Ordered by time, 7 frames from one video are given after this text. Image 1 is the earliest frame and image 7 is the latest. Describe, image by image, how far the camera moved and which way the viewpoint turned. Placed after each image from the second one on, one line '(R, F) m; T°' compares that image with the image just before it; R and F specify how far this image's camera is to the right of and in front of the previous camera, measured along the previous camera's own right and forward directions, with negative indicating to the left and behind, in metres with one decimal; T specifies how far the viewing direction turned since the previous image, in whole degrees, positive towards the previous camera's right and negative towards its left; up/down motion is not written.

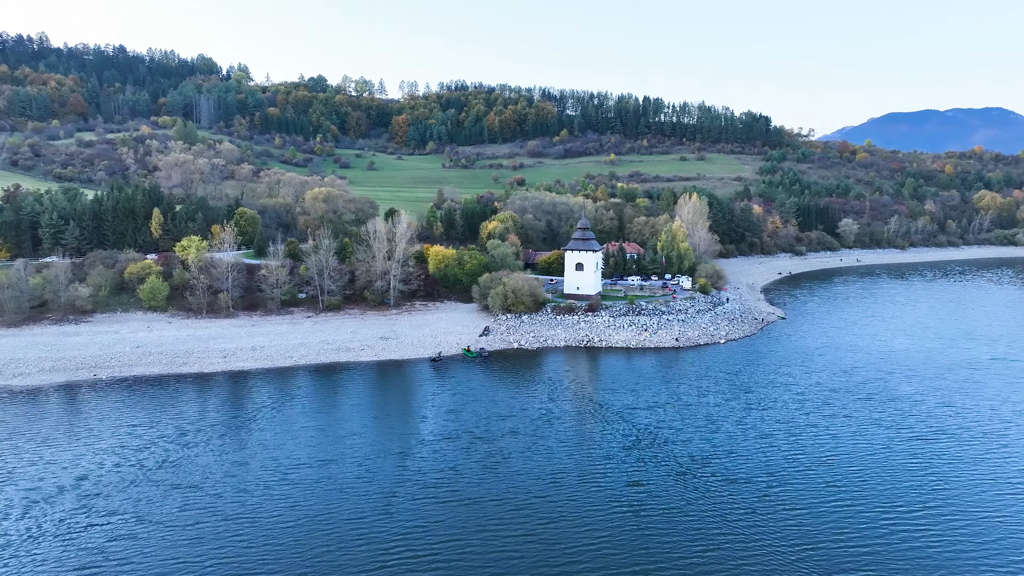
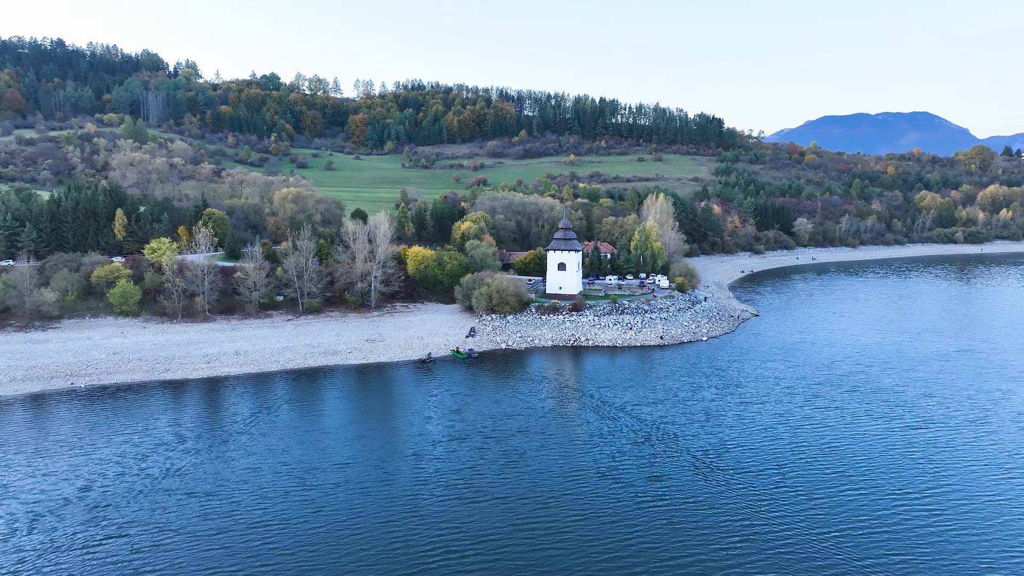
(-2.3, -0.1) m; +4°
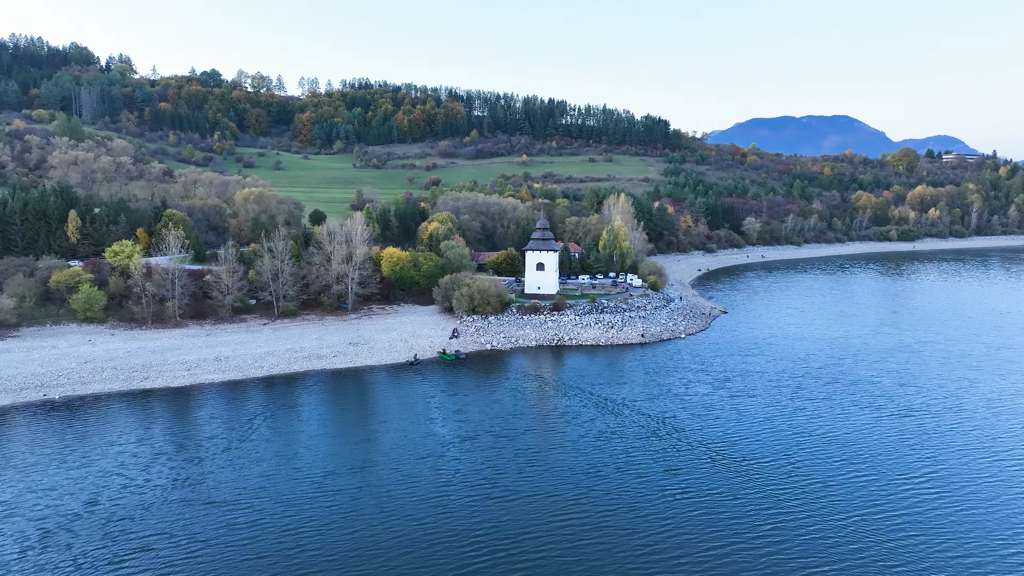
(-2.7, 0.0) m; +5°
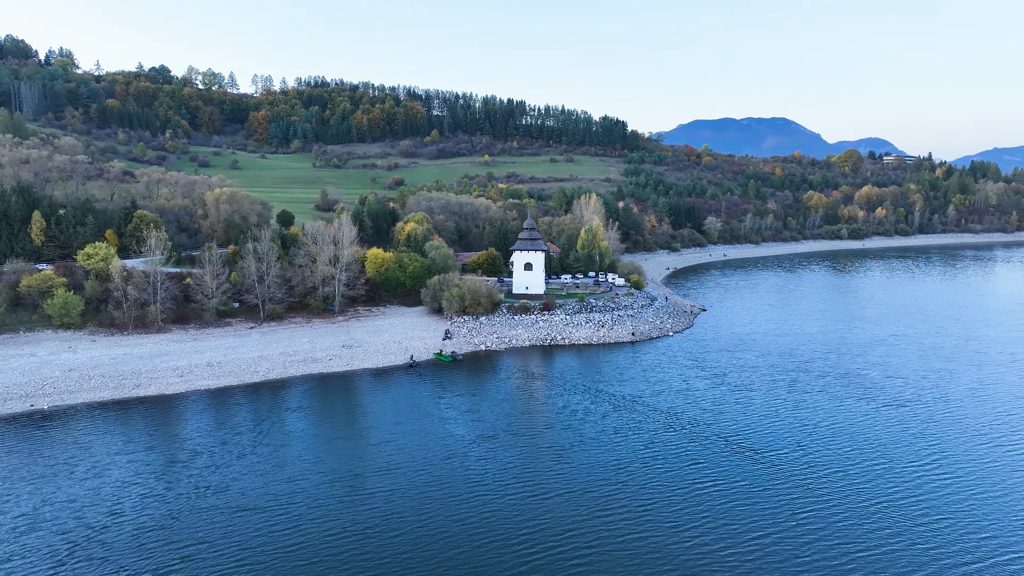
(-2.7, -0.1) m; +4°
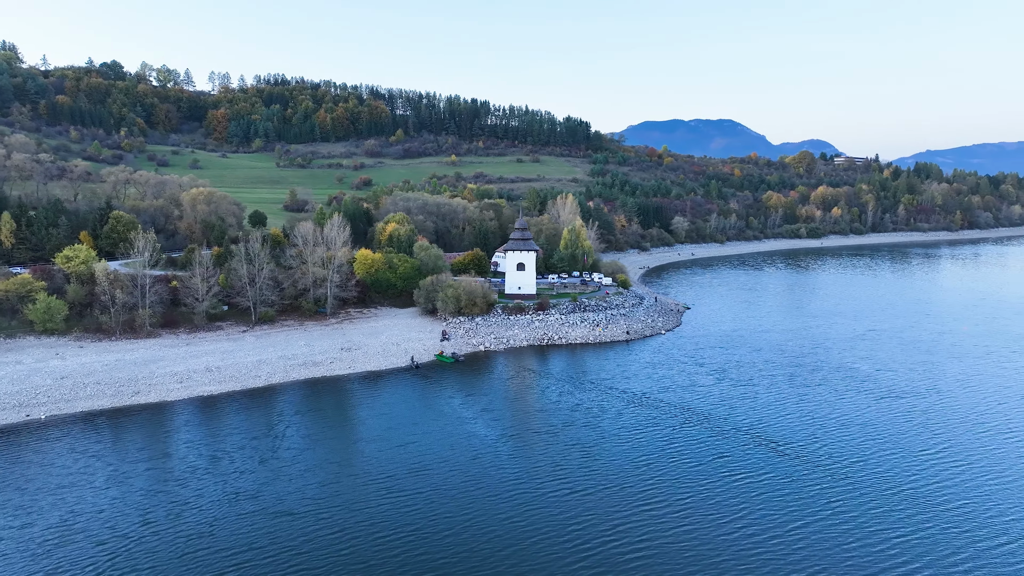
(-2.7, -0.1) m; +4°
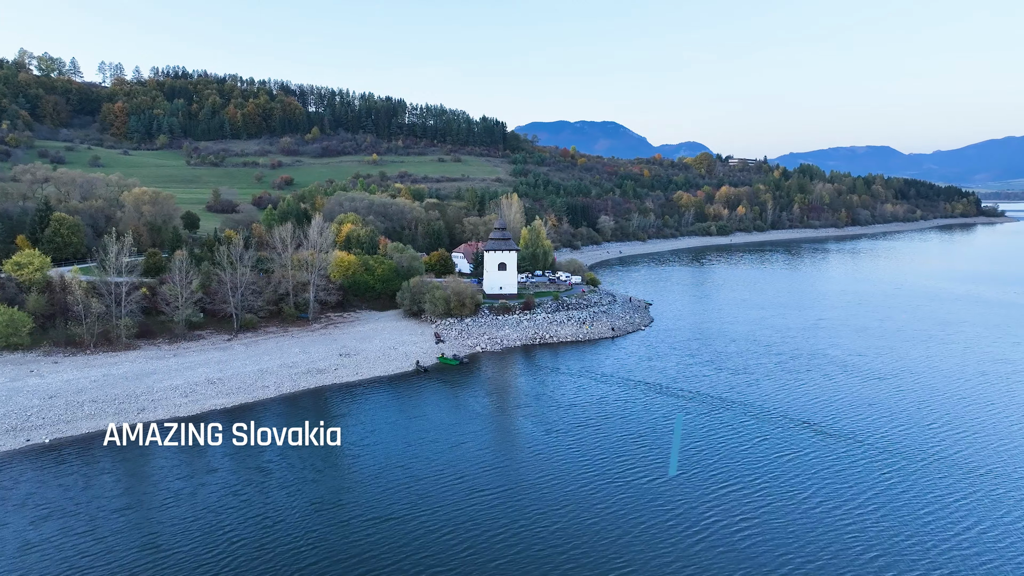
(-6.3, +0.2) m; +9°
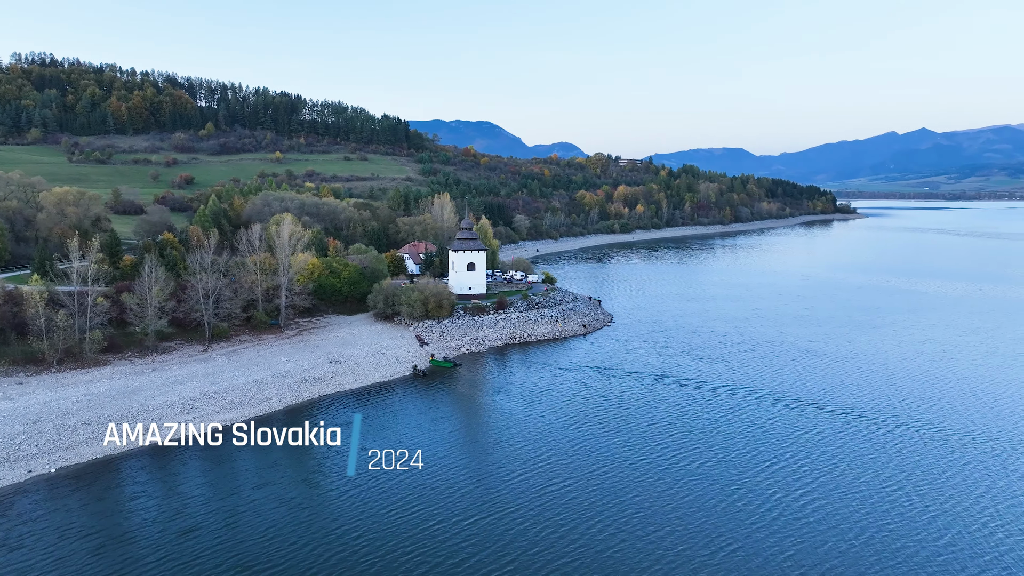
(-6.4, +0.3) m; +10°
